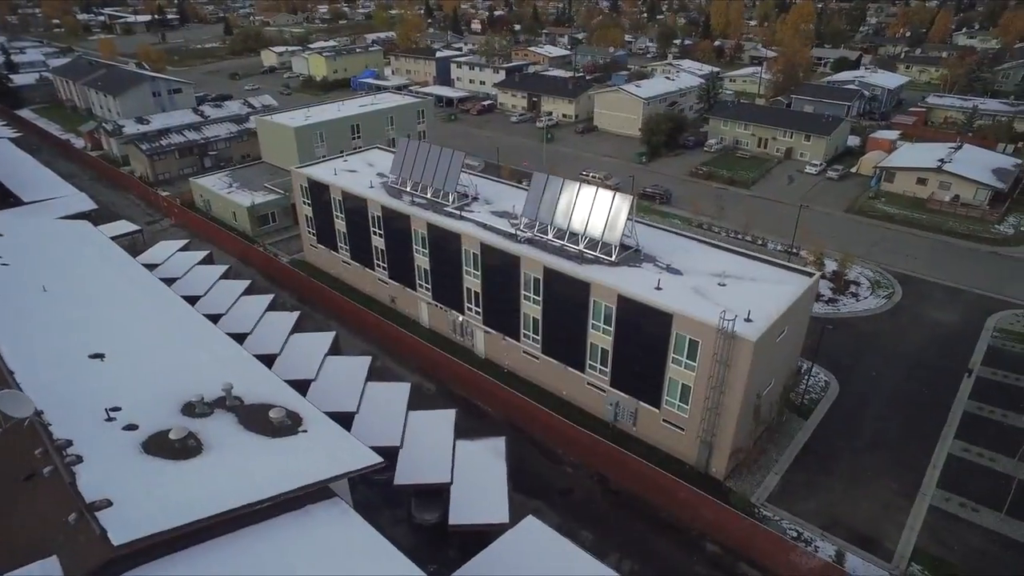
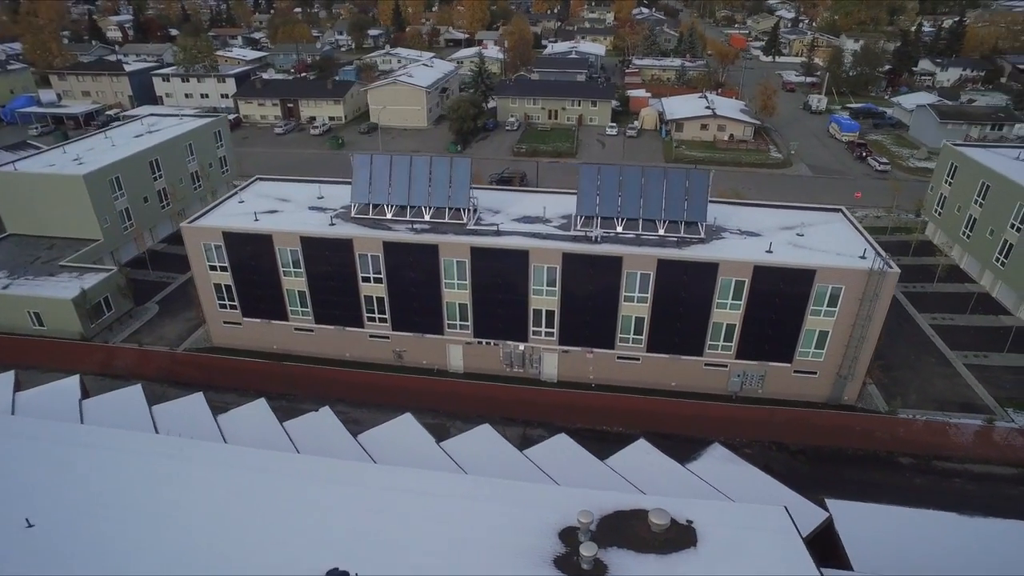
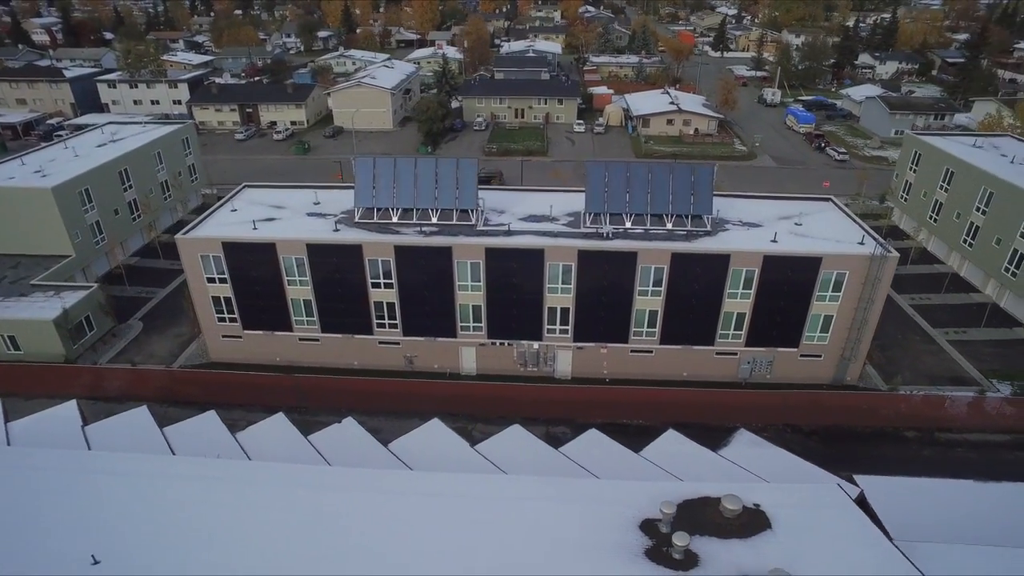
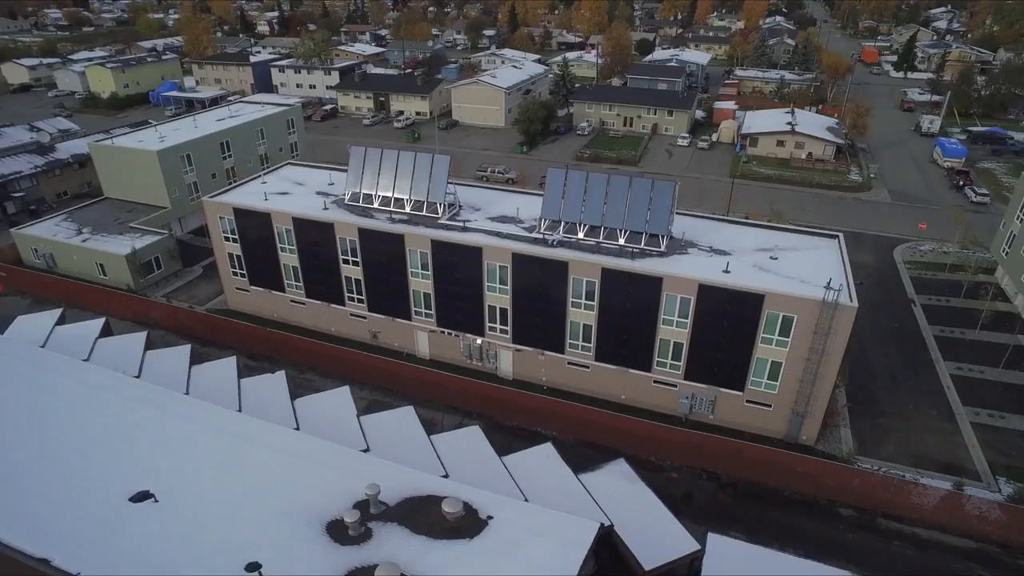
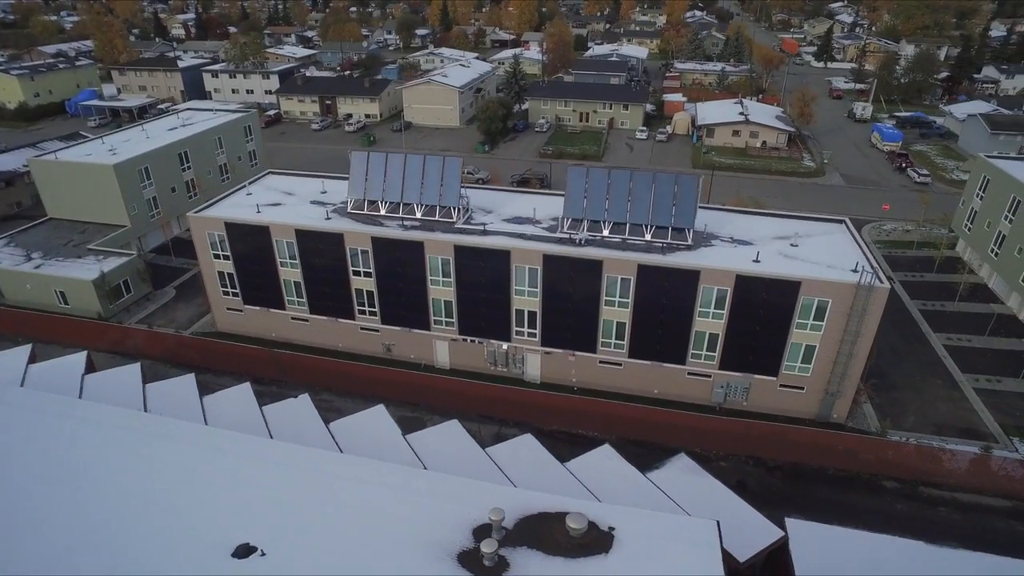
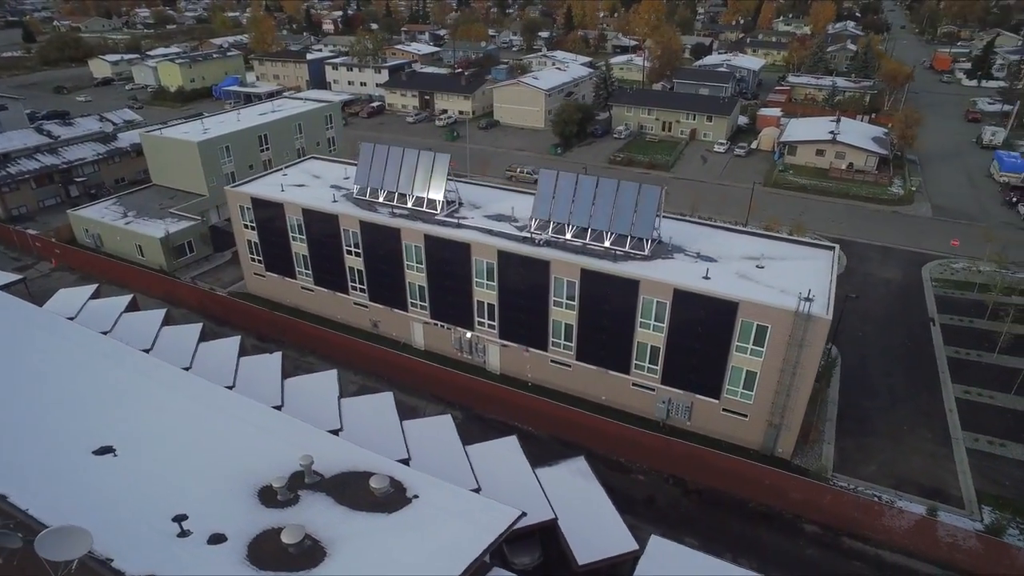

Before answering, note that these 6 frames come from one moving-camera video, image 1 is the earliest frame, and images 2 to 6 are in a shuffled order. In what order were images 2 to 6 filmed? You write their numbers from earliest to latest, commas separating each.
6, 4, 5, 2, 3
